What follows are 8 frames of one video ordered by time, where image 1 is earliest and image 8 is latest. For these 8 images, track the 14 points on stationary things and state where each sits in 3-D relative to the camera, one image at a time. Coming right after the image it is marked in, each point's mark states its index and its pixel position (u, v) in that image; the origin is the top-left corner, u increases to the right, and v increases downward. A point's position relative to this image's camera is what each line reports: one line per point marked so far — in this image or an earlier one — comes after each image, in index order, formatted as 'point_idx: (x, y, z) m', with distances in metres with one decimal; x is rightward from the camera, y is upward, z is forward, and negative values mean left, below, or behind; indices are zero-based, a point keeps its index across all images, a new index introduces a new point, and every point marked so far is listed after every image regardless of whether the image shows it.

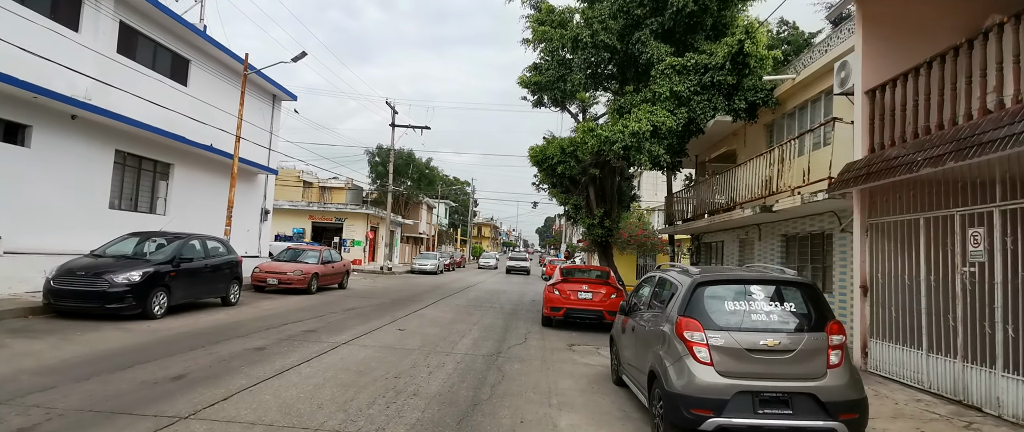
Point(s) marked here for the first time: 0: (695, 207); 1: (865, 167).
0: (+5.8, +0.3, +17.4) m
1: (+5.0, +0.7, +7.7) m
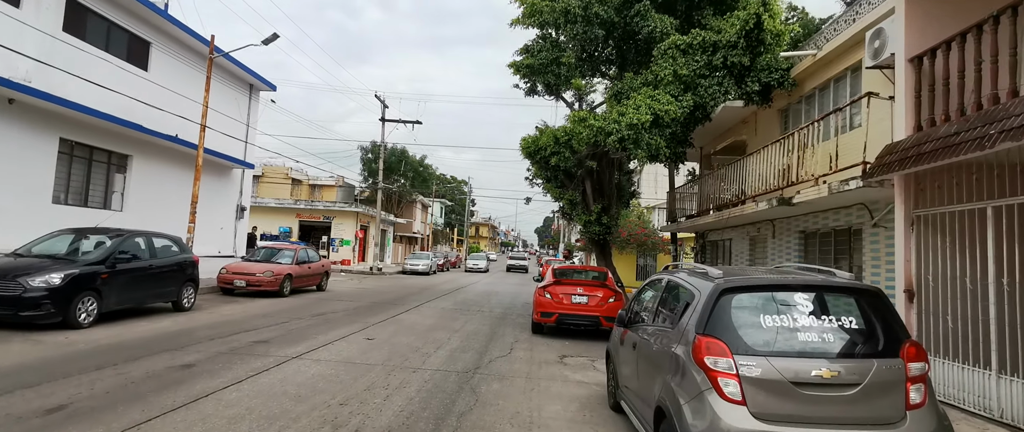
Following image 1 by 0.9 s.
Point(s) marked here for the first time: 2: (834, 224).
0: (+5.5, +0.4, +16.1) m
1: (+4.7, +0.8, +6.4) m
2: (+5.6, -0.1, +9.4) m
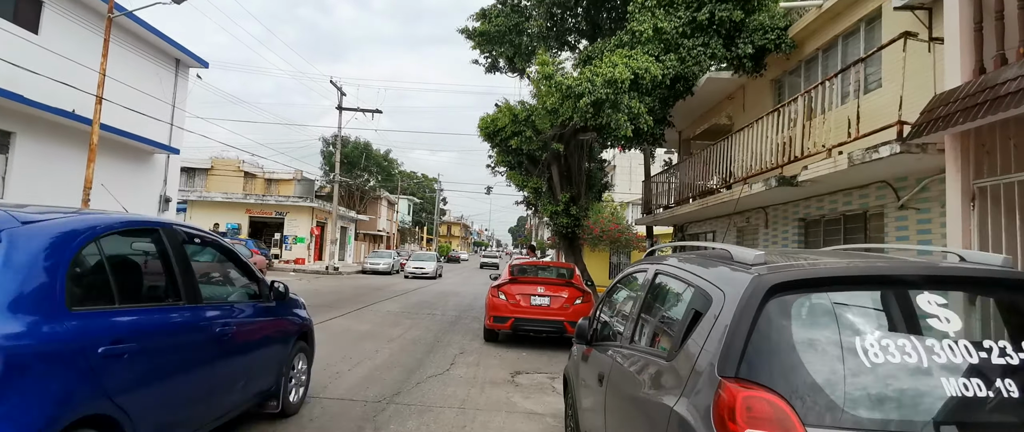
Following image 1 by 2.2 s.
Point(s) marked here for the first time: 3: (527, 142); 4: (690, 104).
0: (+4.4, +0.6, +14.4) m
1: (+4.0, +1.1, +4.7) m
2: (+4.7, +0.1, +7.8) m
3: (+0.4, +1.8, +13.4) m
4: (+4.1, +2.6, +12.5) m
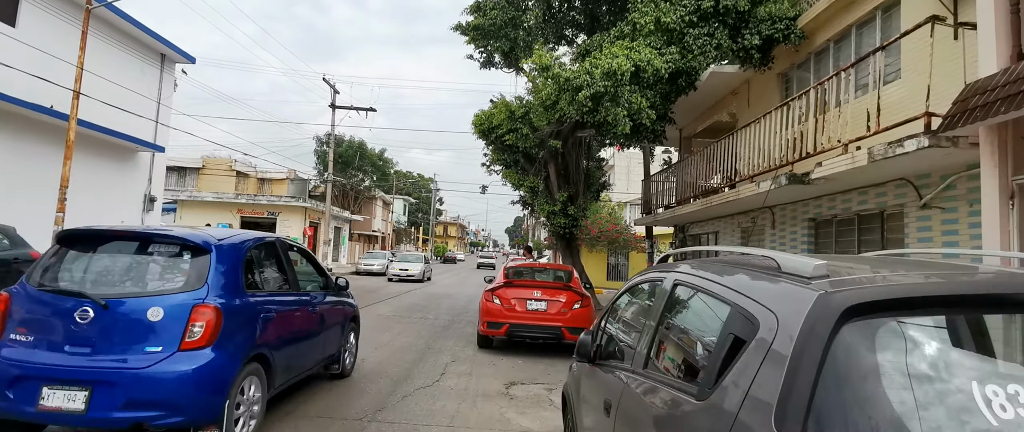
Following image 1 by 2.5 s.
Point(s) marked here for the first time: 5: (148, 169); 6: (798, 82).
0: (+4.3, +0.6, +14.0) m
1: (+4.0, +1.1, +4.3) m
2: (+4.7, +0.1, +7.3) m
3: (+0.3, +1.8, +12.9) m
4: (+4.0, +2.6, +12.0) m
5: (-11.8, +1.5, +17.6) m
6: (+4.9, +2.3, +9.3) m
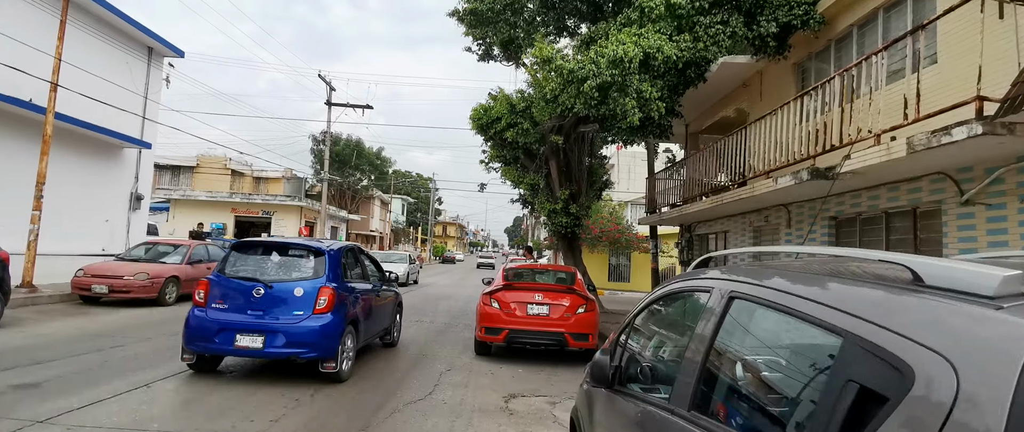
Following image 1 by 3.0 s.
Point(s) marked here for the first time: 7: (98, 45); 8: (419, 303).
0: (+4.3, +0.7, +13.4) m
1: (+4.0, +1.1, +3.7) m
2: (+4.7, +0.1, +6.8) m
3: (+0.2, +1.8, +12.3) m
4: (+4.0, +2.6, +11.5) m
5: (-11.8, +1.6, +17.0) m
6: (+4.9, +2.3, +8.8) m
7: (-11.8, +4.9, +15.5) m
8: (-2.7, -2.6, +15.9) m
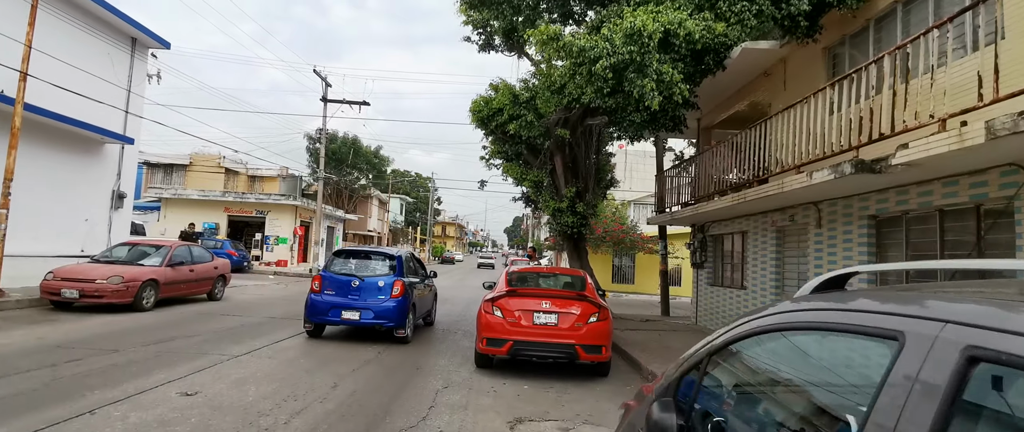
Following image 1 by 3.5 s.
0: (+4.3, +0.7, +12.6) m
1: (+4.0, +1.1, +2.9) m
2: (+4.7, +0.2, +6.0) m
3: (+0.3, +1.9, +11.5) m
4: (+4.0, +2.6, +10.7) m
5: (-11.7, +1.6, +16.2) m
6: (+5.0, +2.4, +8.0) m
7: (-11.7, +4.9, +14.7) m
8: (-2.7, -2.5, +15.1) m
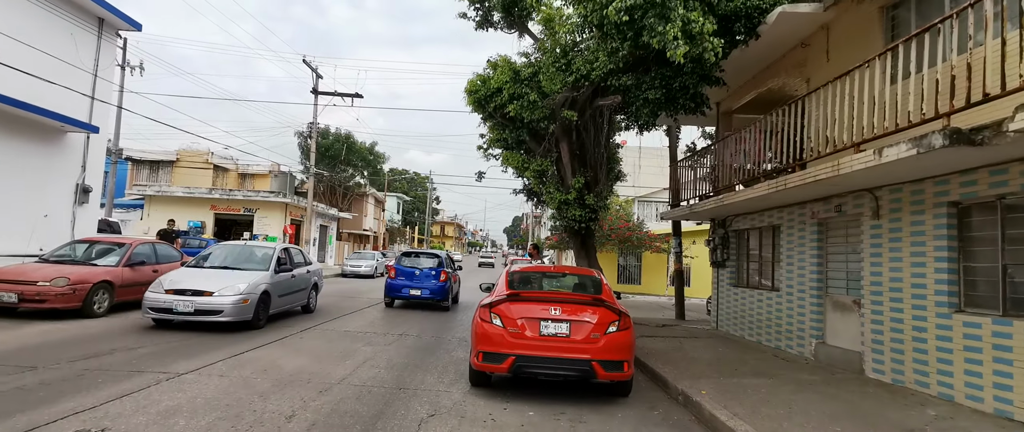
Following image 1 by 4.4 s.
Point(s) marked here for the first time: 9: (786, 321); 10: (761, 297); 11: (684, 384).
0: (+4.3, +0.8, +11.3) m
1: (+4.0, +1.3, +1.6) m
2: (+4.7, +0.3, +4.7) m
3: (+0.3, +2.0, +10.2) m
4: (+4.0, +2.8, +9.4) m
5: (-11.7, +1.7, +14.9) m
6: (+5.0, +2.5, +6.7) m
7: (-11.7, +5.0, +13.3) m
8: (-2.6, -2.4, +13.8) m
9: (+4.6, -1.8, +9.1) m
10: (+4.6, -1.5, +10.0) m
11: (+2.1, -2.0, +6.5) m
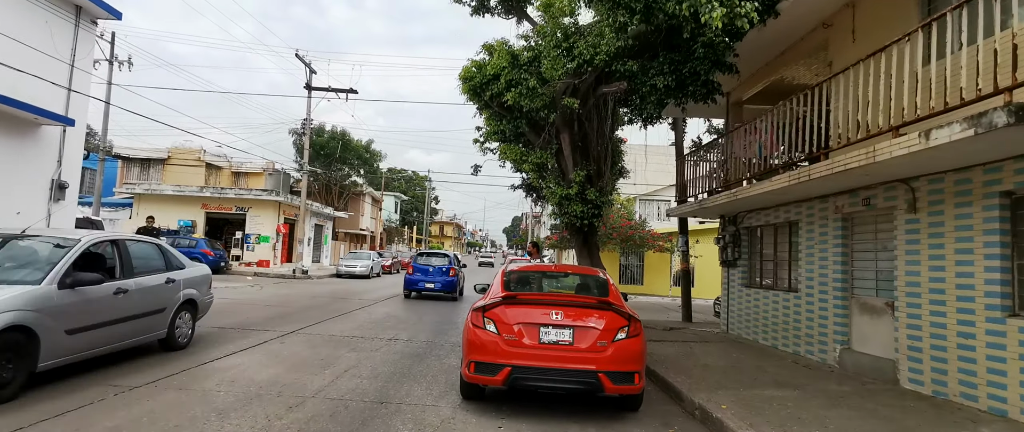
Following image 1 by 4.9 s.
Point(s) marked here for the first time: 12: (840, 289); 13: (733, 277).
0: (+4.3, +0.9, +10.6) m
1: (+4.0, +1.3, +0.9) m
2: (+4.7, +0.4, +4.0) m
3: (+0.3, +2.1, +9.5) m
4: (+4.0, +2.8, +8.7) m
5: (-11.8, +1.8, +14.2) m
6: (+4.9, +2.6, +6.0) m
7: (-11.8, +5.1, +12.6) m
8: (-2.7, -2.3, +13.1) m
9: (+4.5, -1.7, +8.4) m
10: (+4.6, -1.4, +9.3) m
11: (+2.0, -1.9, +5.8) m
12: (+4.6, -1.0, +7.7) m
13: (+4.5, -1.3, +11.2) m
